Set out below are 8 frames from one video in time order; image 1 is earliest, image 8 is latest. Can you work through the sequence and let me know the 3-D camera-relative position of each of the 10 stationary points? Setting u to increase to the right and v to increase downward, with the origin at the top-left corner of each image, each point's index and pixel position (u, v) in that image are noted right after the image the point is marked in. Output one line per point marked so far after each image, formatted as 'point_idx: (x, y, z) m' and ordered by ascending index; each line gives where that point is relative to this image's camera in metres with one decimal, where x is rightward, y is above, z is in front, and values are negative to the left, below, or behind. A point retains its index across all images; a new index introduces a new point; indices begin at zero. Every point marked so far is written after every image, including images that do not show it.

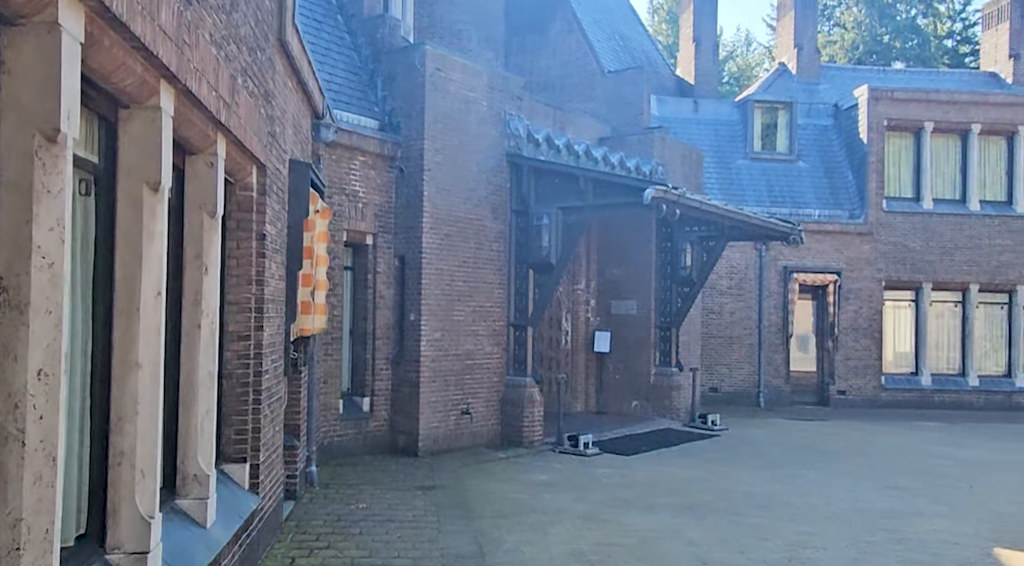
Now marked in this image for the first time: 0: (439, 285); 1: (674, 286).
0: (-1.0, 0.0, +12.5) m
1: (+3.1, -0.1, +17.4) m
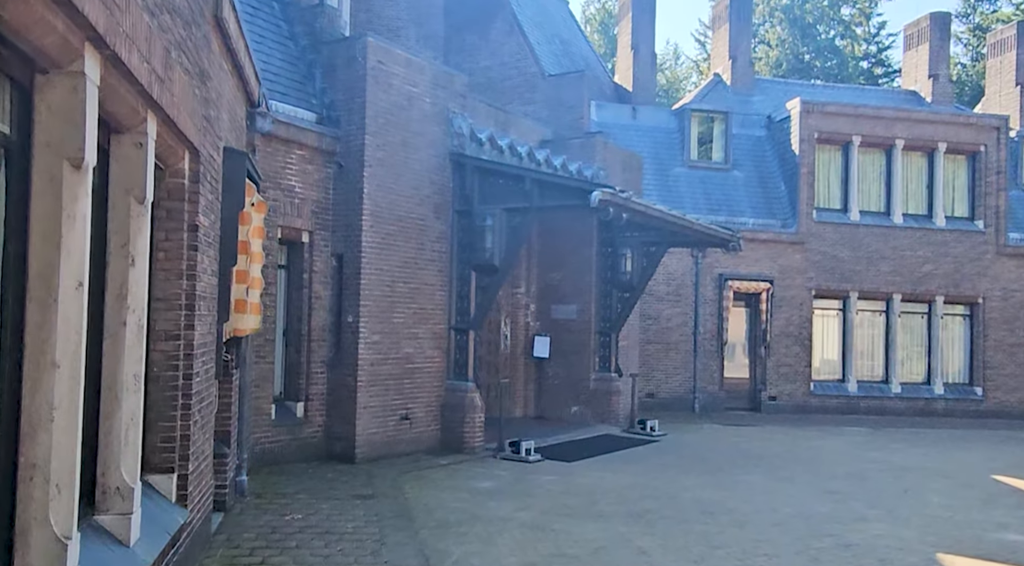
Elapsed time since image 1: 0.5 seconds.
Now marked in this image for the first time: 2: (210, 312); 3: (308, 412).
0: (-1.7, -0.1, +12.0) m
1: (+1.9, -0.1, +17.3) m
2: (-2.3, -0.2, +7.0) m
3: (-2.6, -1.6, +11.6) m
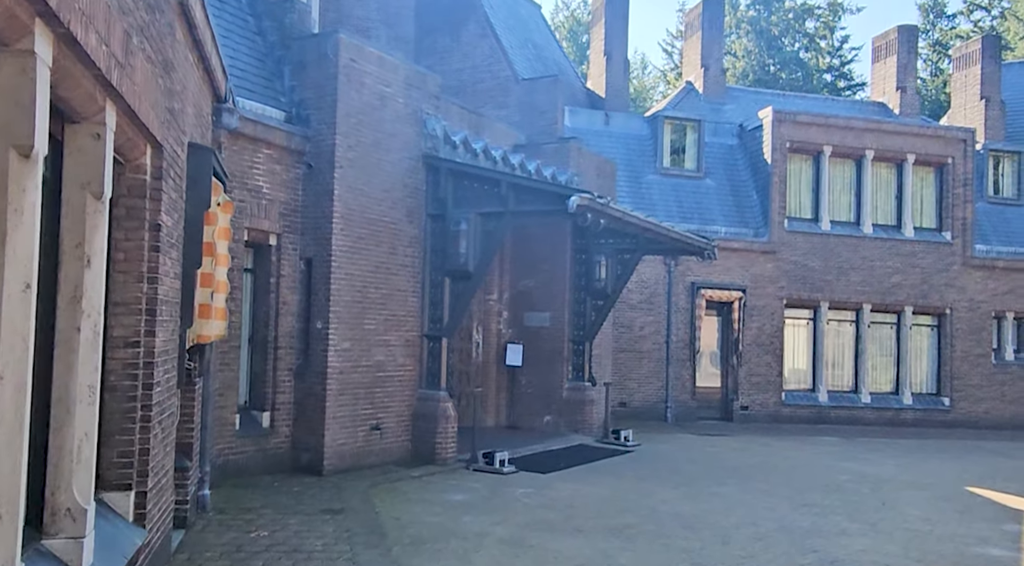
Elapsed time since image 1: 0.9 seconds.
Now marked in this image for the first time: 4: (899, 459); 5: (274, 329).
0: (-2.1, -0.1, +11.6) m
1: (+1.4, -0.3, +17.0) m
2: (-2.5, -0.2, +6.6) m
3: (-2.9, -1.7, +11.2) m
4: (+7.1, -3.2, +16.7) m
5: (-2.9, -0.6, +11.3) m
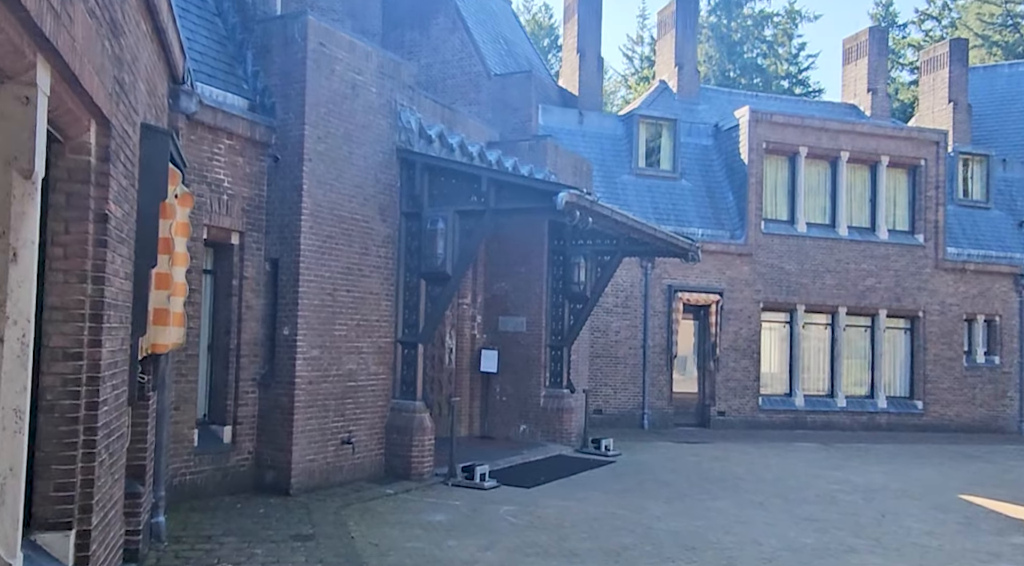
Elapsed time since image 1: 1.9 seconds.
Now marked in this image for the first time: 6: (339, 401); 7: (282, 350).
0: (-2.3, -0.2, +10.7) m
1: (+1.0, -0.3, +16.3) m
2: (-2.4, -0.3, +5.7) m
3: (-3.1, -1.7, +10.3) m
4: (+6.7, -3.2, +16.2) m
5: (-3.1, -0.6, +10.4) m
6: (-2.1, -1.4, +11.0) m
7: (-2.6, -0.8, +10.4) m
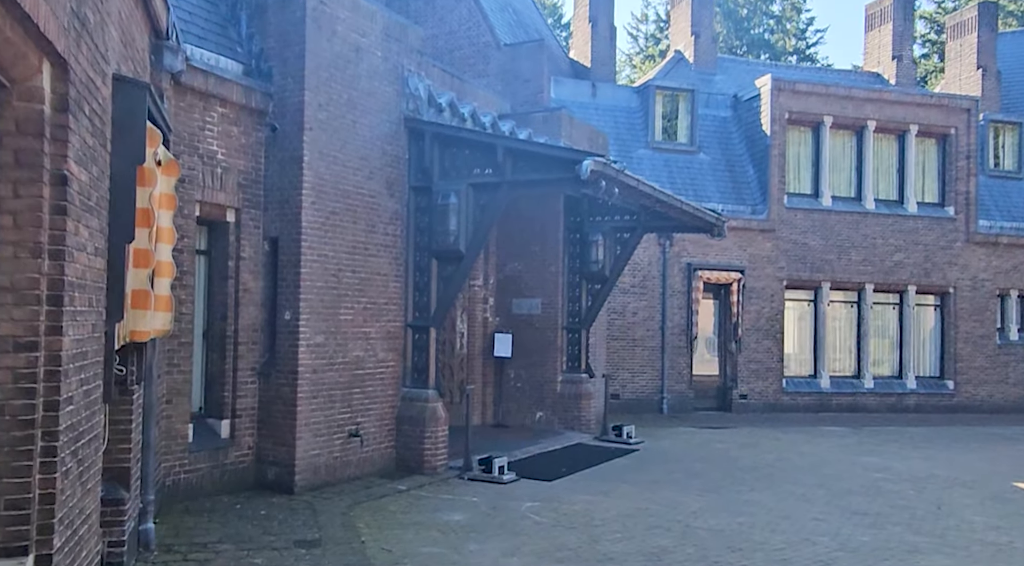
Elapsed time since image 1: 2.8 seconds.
0: (-2.0, +0.1, +9.9) m
1: (+1.2, 0.0, +15.4) m
2: (-2.2, -0.1, +4.9) m
3: (-2.9, -1.5, +9.4) m
4: (+6.9, -2.8, +15.3) m
5: (-2.9, -0.4, +9.5) m
6: (-1.9, -1.2, +10.1) m
7: (-2.4, -0.6, +9.6) m
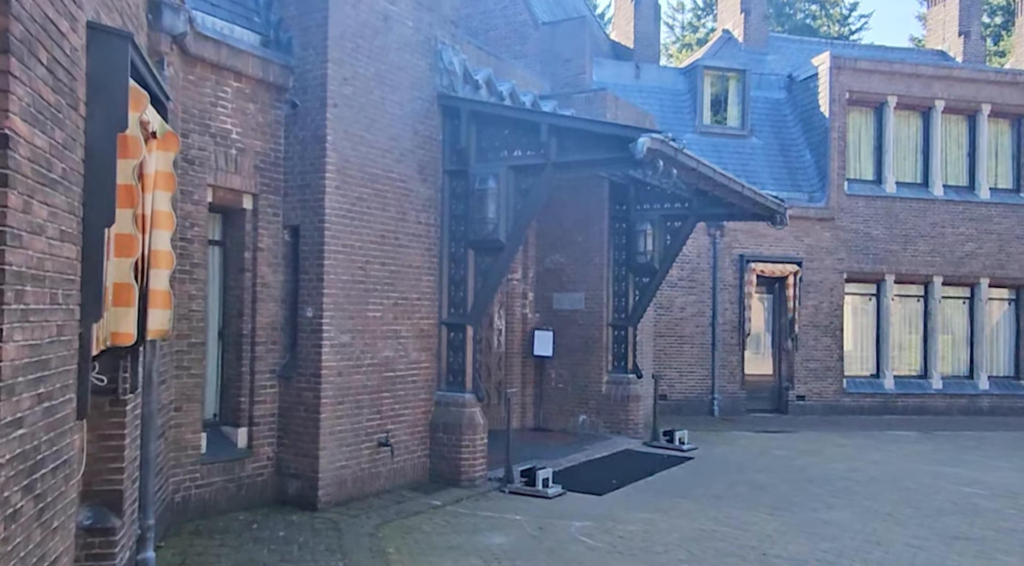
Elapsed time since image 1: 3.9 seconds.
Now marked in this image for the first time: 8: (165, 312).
0: (-1.6, +0.1, +8.9) m
1: (+1.9, +0.1, +14.3) m
2: (-2.0, -0.1, +3.9) m
3: (-2.4, -1.5, +8.5) m
4: (+7.6, -2.7, +14.1) m
5: (-2.5, -0.3, +8.6) m
6: (-1.4, -1.1, +9.2) m
7: (-2.0, -0.5, +8.6) m
8: (-2.1, -0.2, +5.6) m
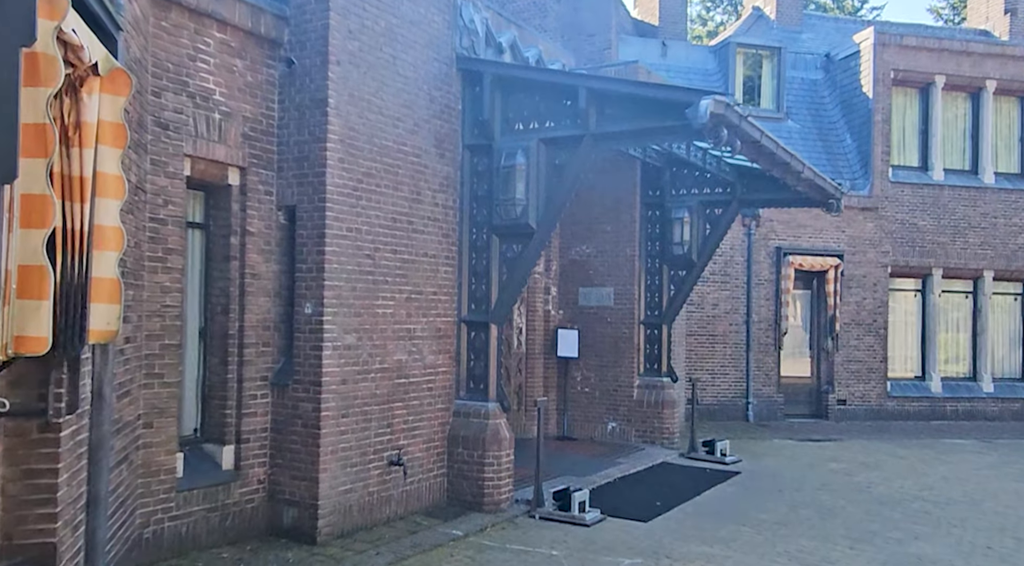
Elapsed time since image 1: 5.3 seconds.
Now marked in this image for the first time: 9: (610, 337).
0: (-1.3, +0.2, +7.5) m
1: (+2.2, +0.2, +12.9) m
2: (-1.7, 0.0, +2.6) m
3: (-2.1, -1.4, +7.2) m
4: (+7.9, -2.6, +12.7) m
5: (-2.2, -0.3, +7.2) m
6: (-1.1, -1.0, +7.8) m
7: (-1.7, -0.4, +7.3) m
8: (-1.9, -0.1, +4.2) m
9: (+1.4, -0.8, +13.2) m
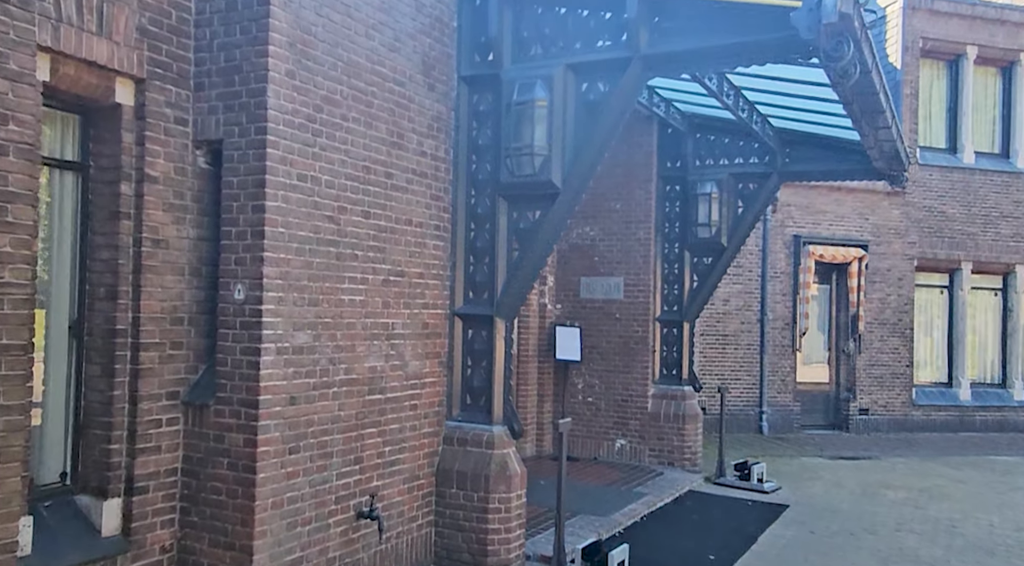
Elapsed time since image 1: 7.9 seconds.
0: (-1.1, +0.4, +5.2) m
1: (+2.1, +0.3, +10.7) m
2: (-1.3, +0.1, +0.2) m
3: (-2.0, -1.2, +4.7) m
4: (+7.8, -2.5, +10.7) m
5: (-2.0, -0.1, +4.8) m
6: (-1.0, -0.9, +5.4) m
7: (-1.5, -0.3, +4.9) m
8: (-1.5, 0.0, +1.8) m
9: (+1.3, -0.6, +10.9) m
